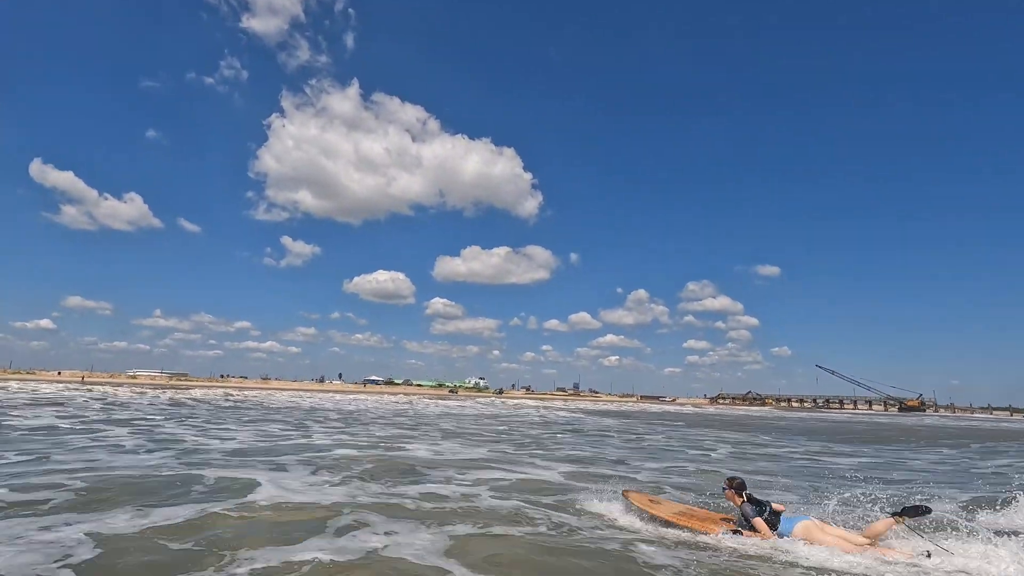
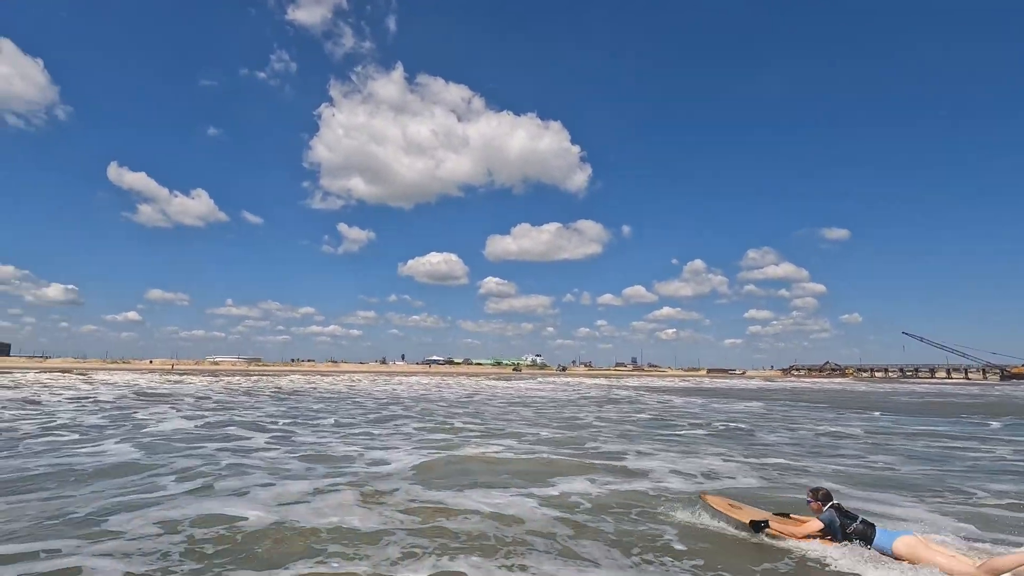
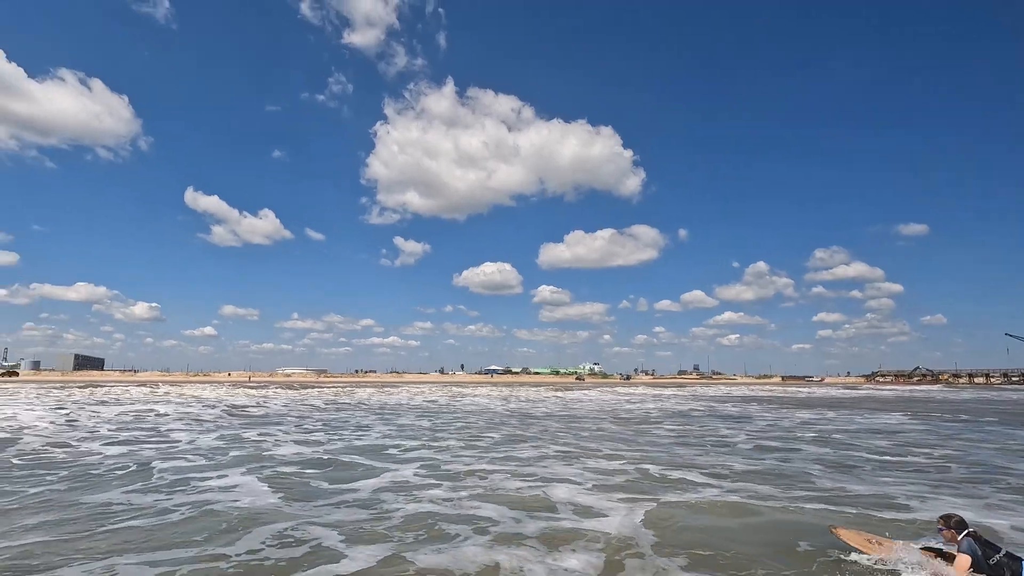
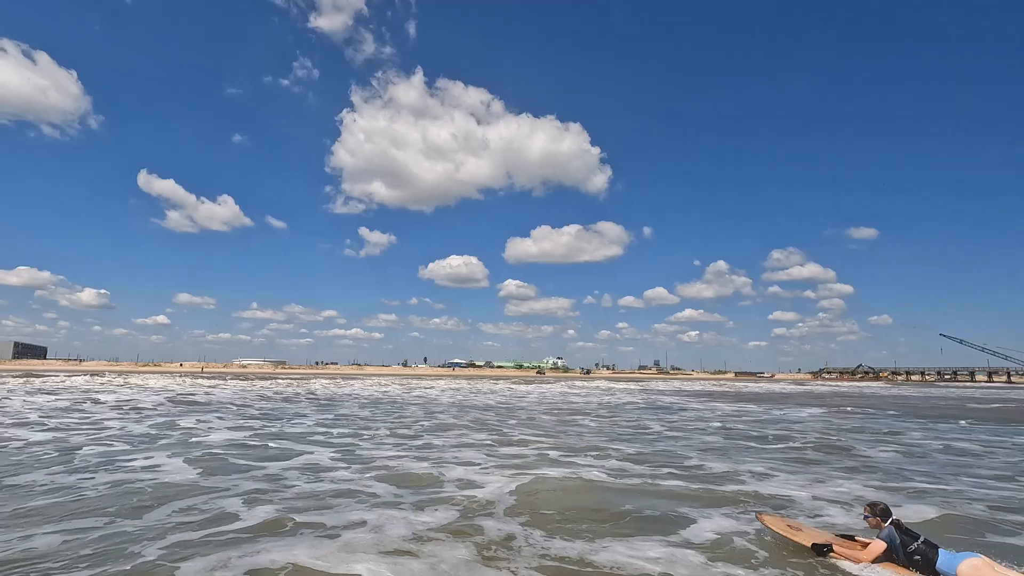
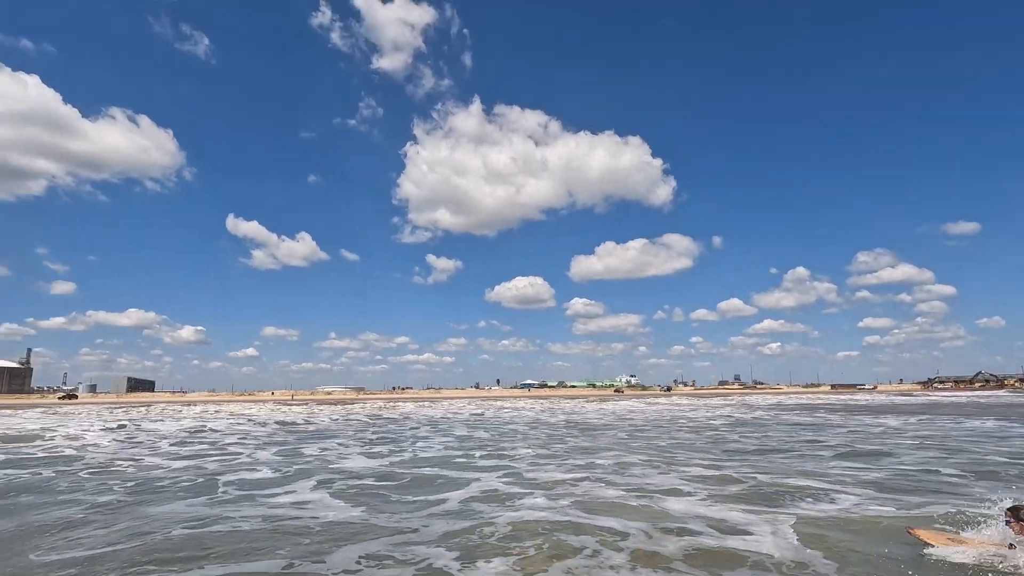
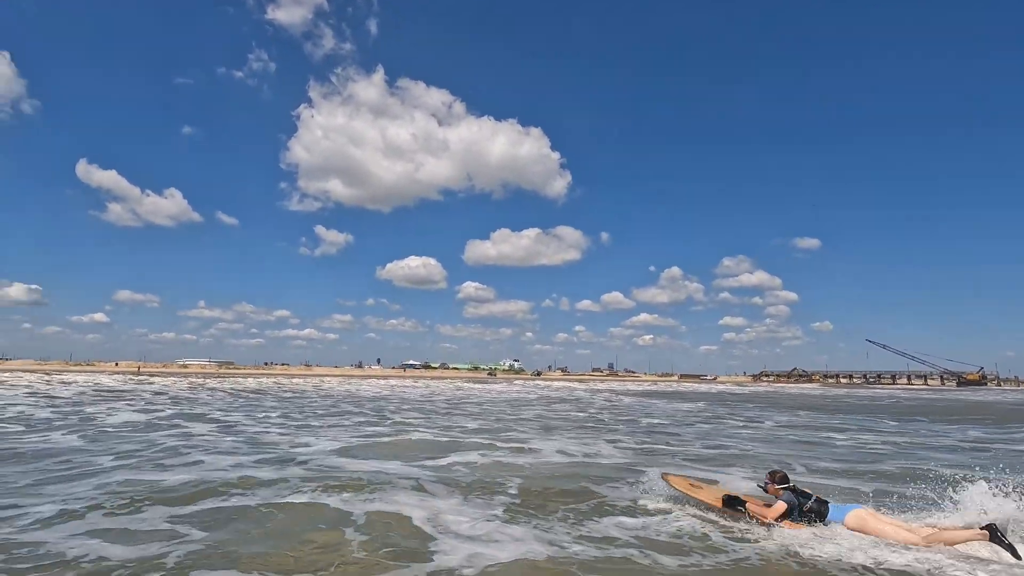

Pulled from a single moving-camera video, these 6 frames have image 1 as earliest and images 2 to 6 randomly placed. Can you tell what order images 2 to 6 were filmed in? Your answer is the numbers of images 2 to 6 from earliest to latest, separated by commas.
6, 2, 4, 3, 5
